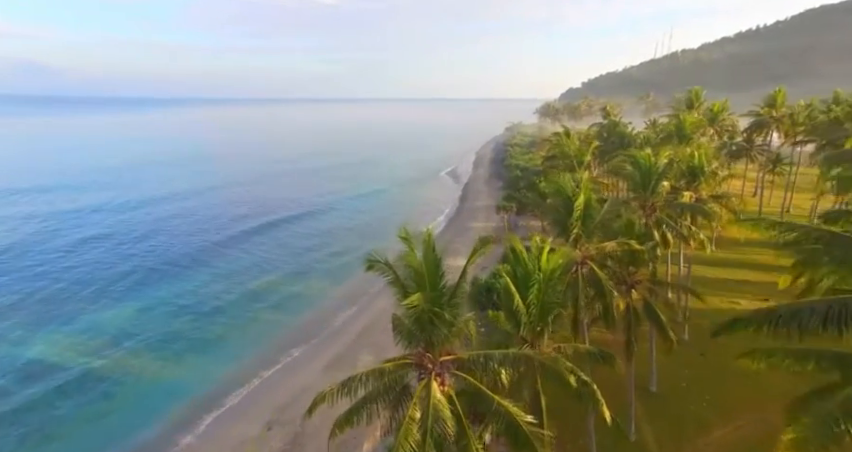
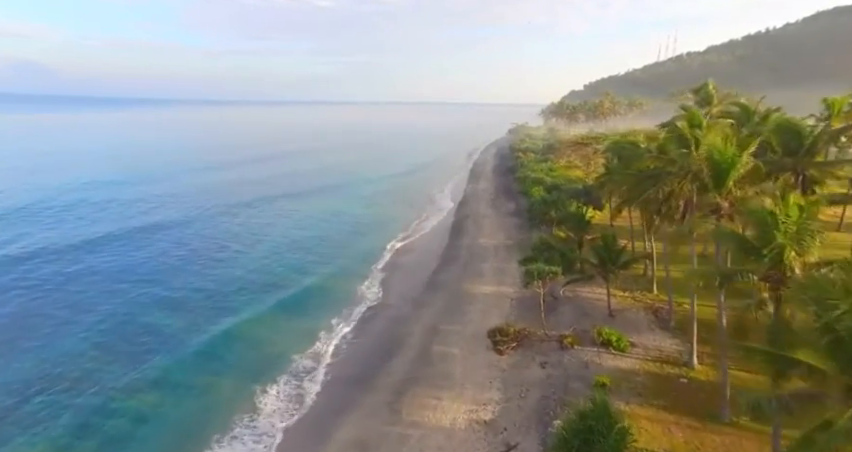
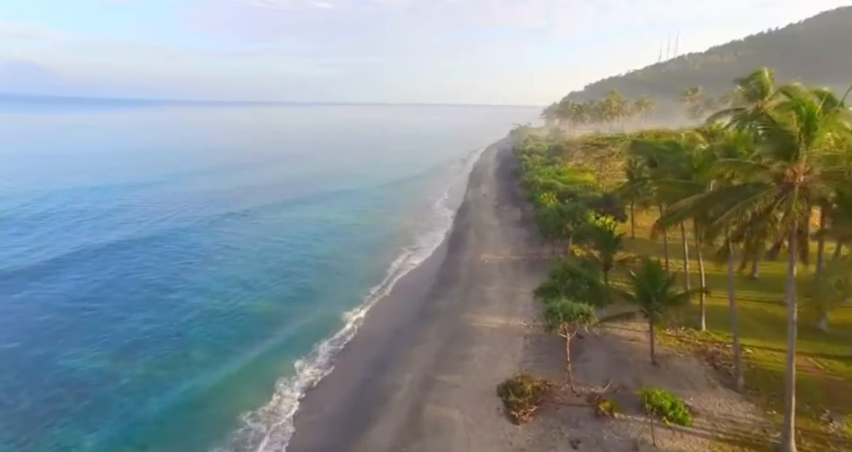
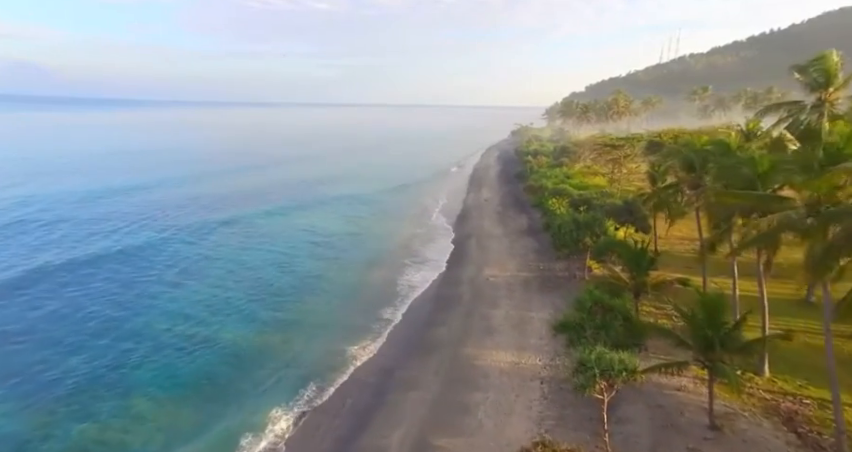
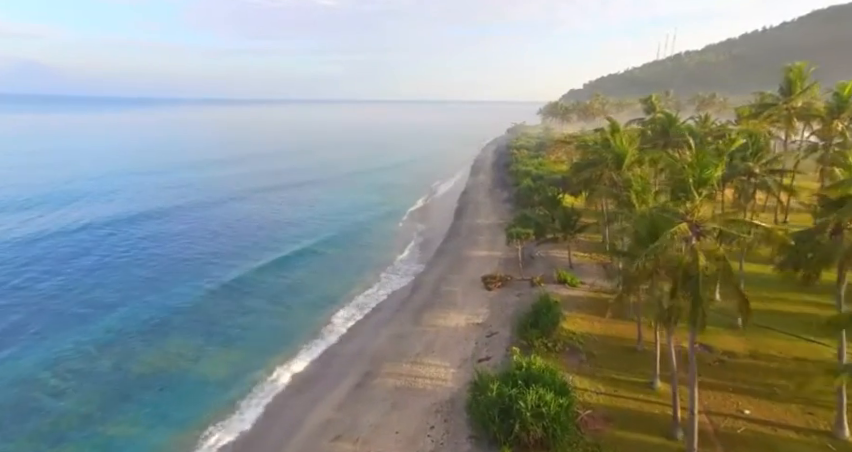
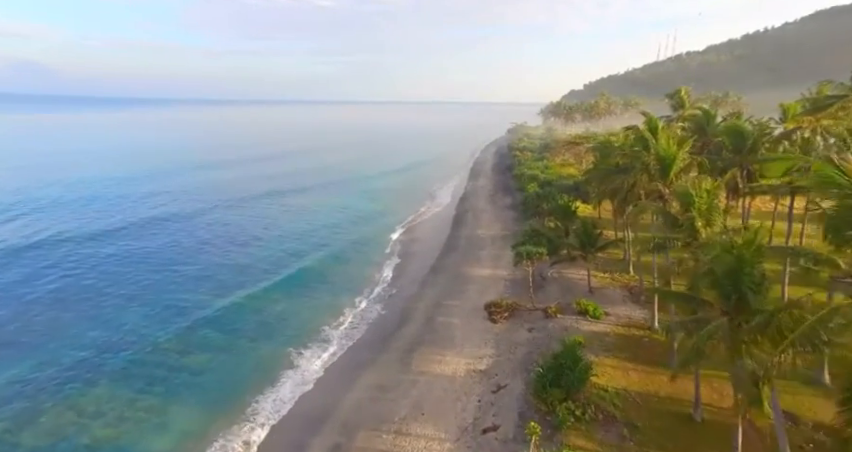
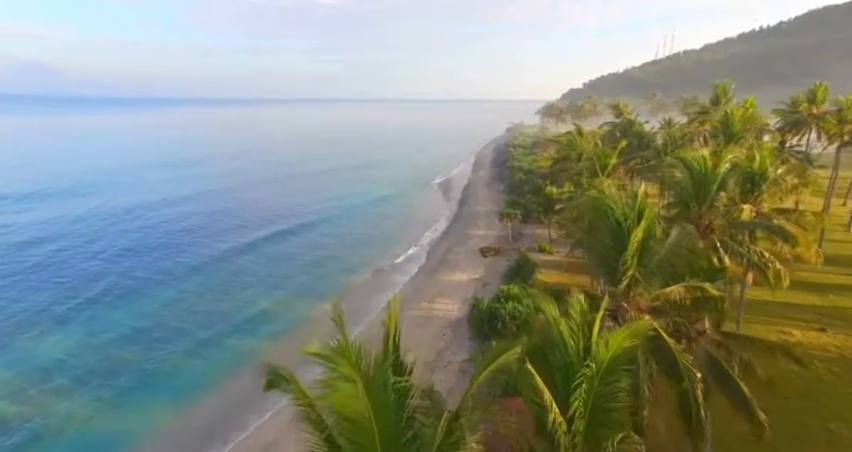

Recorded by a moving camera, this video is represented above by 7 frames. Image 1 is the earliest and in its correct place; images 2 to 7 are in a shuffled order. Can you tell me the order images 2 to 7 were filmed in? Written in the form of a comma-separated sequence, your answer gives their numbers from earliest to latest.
7, 5, 6, 2, 3, 4
